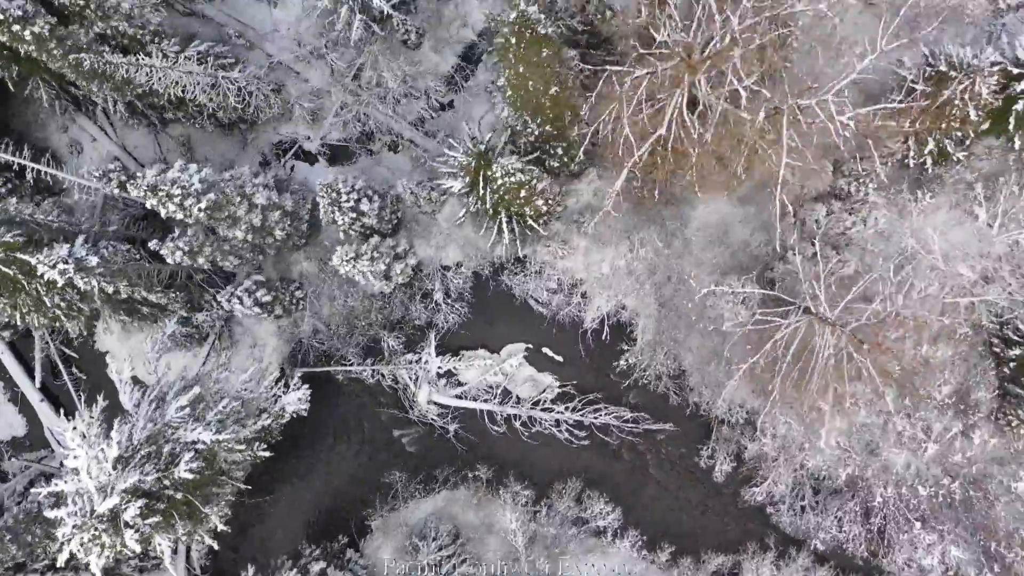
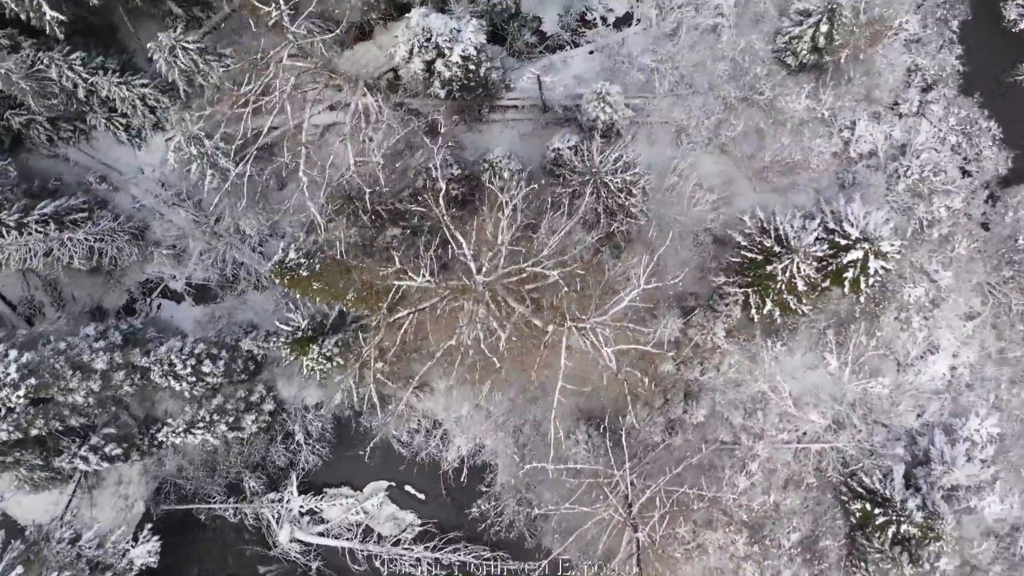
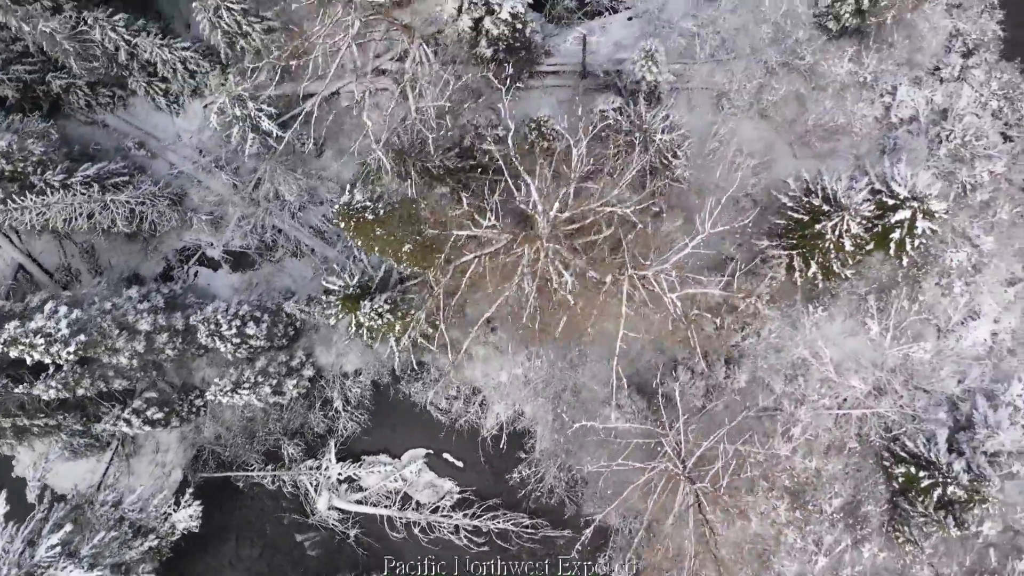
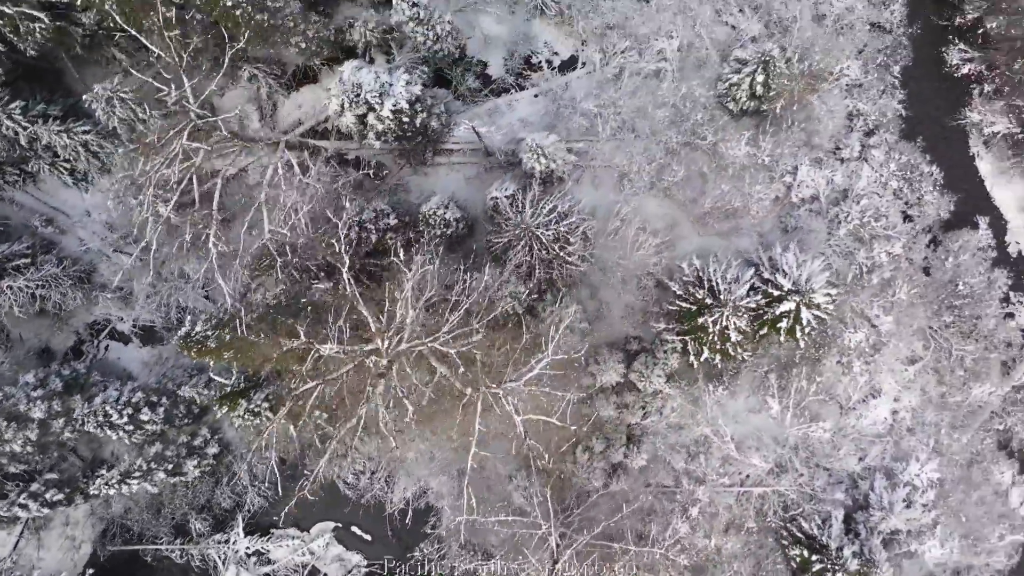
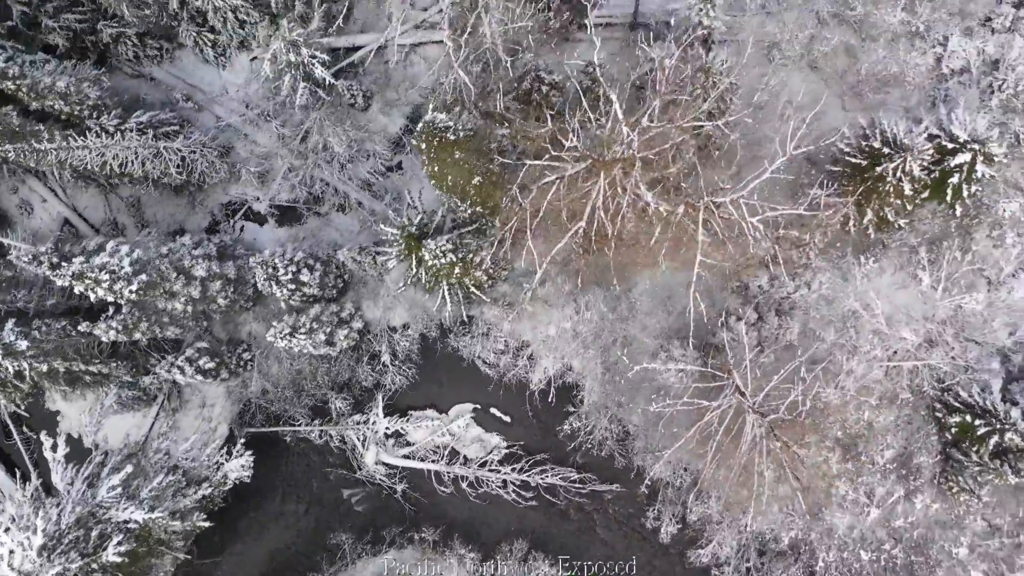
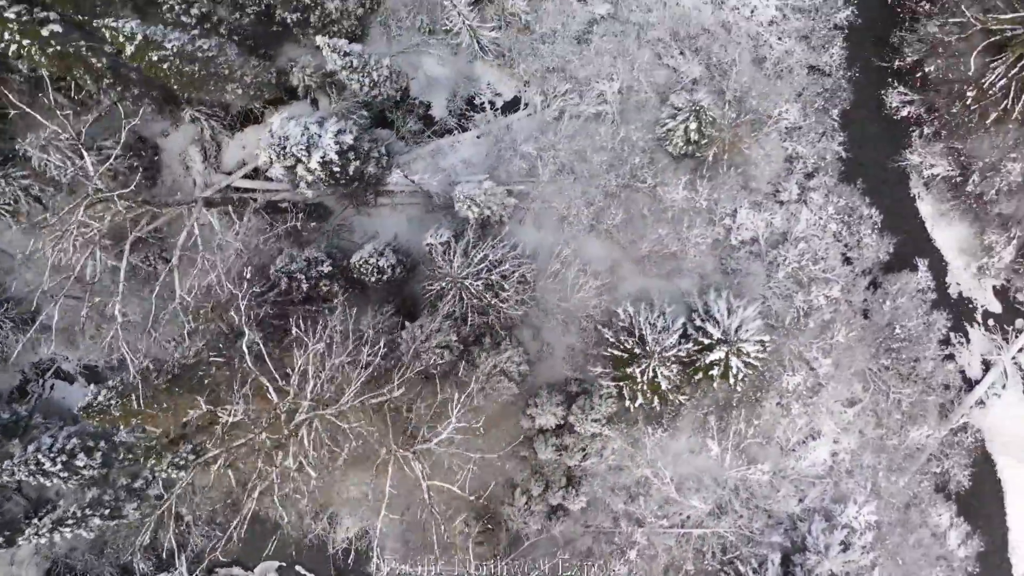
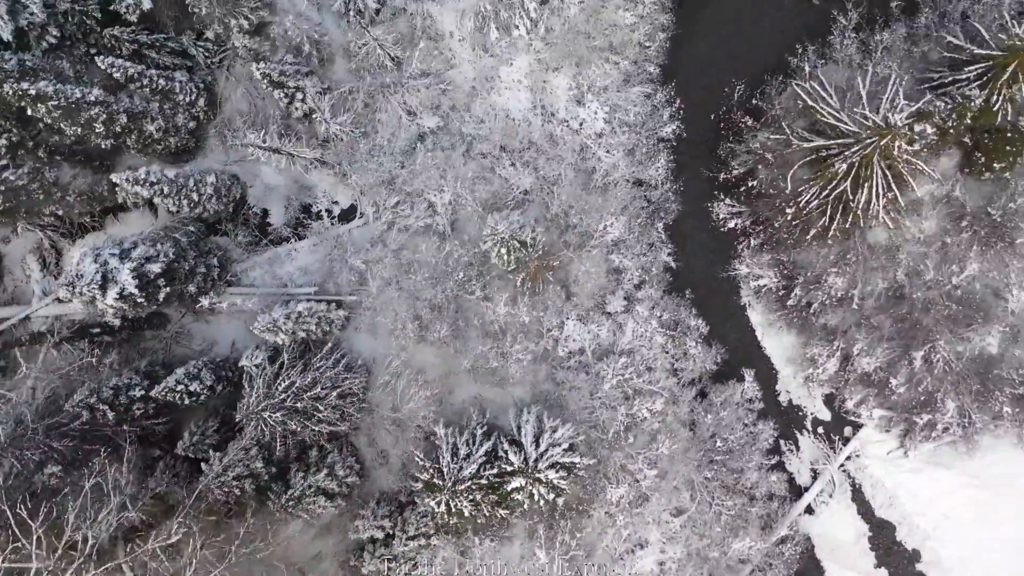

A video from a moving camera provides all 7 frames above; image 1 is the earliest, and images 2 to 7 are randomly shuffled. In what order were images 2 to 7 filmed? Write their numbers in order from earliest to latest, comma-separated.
5, 3, 2, 4, 6, 7
